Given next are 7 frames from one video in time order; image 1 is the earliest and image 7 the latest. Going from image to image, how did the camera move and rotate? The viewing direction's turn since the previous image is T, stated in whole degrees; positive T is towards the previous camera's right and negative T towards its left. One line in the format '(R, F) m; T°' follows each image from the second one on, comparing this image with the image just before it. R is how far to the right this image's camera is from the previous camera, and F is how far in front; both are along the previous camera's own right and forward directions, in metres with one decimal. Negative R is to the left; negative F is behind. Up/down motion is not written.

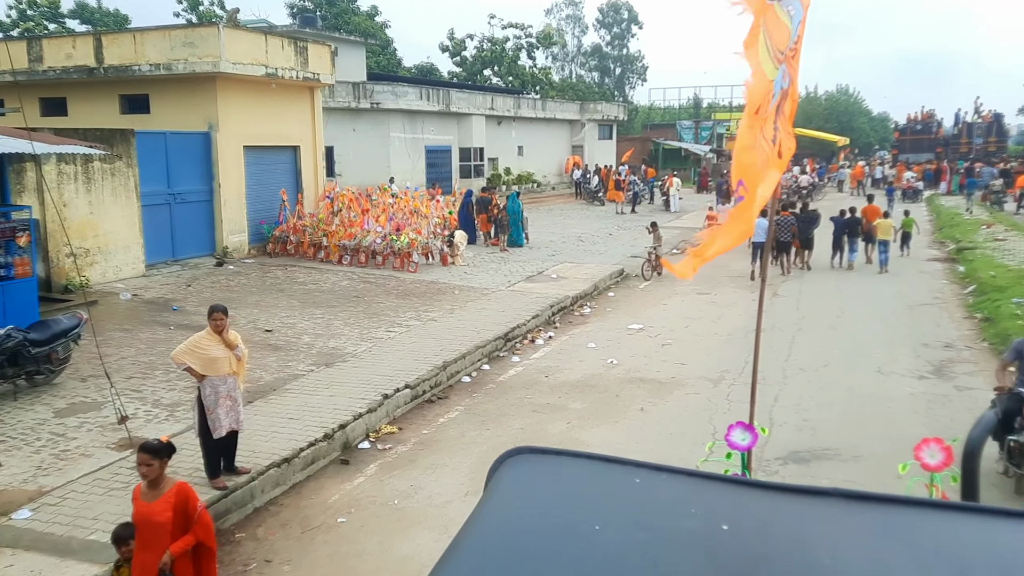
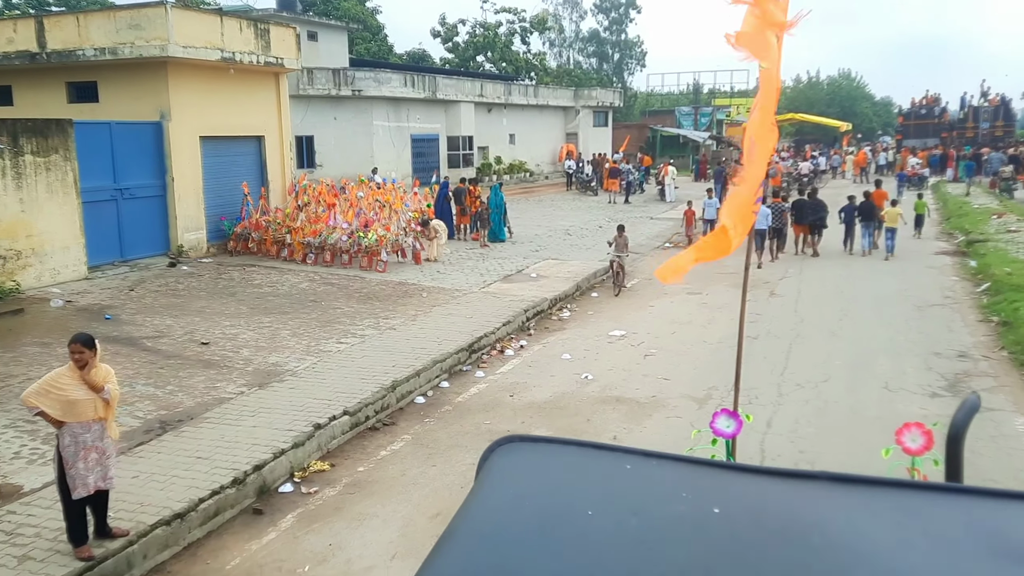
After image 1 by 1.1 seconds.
(+0.4, +1.0) m; 0°
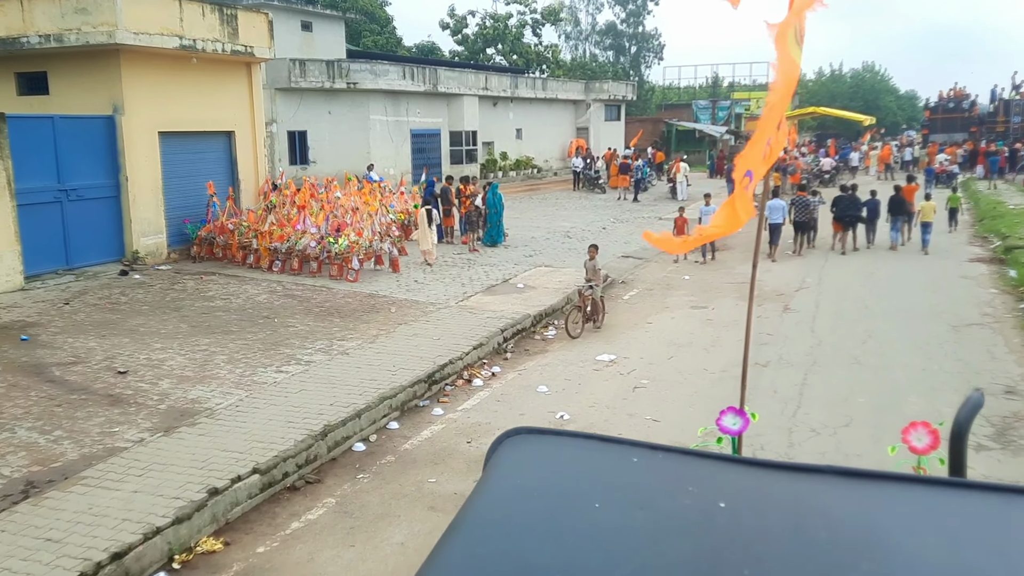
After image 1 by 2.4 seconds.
(+0.5, +1.3) m; -1°
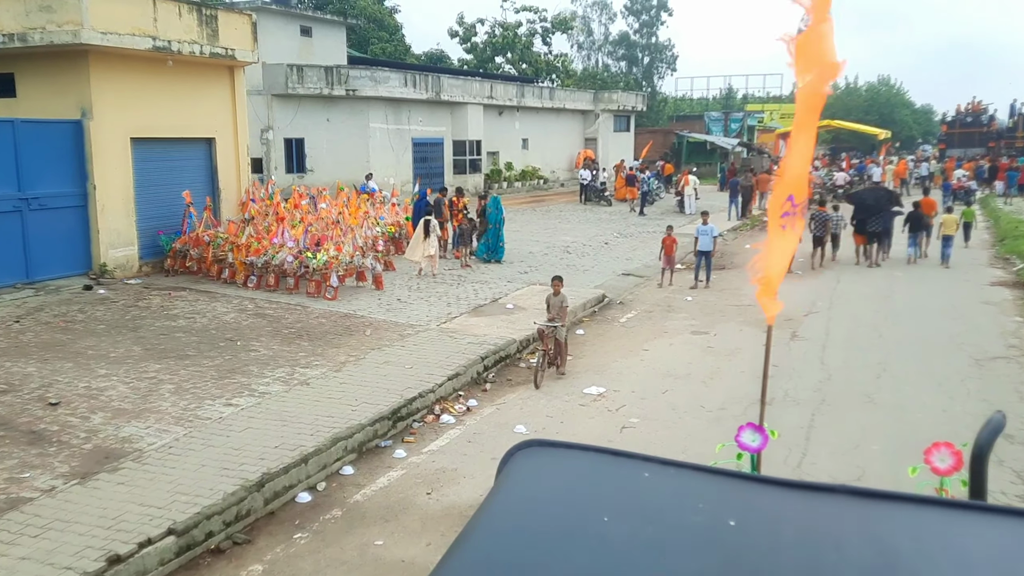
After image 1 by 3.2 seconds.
(+0.3, +0.8) m; -1°
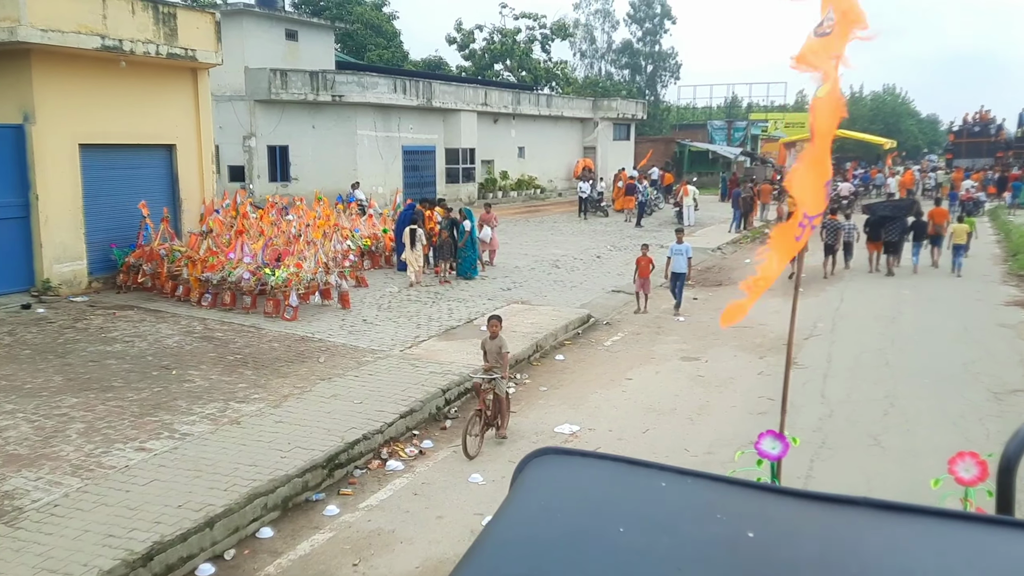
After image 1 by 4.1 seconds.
(+0.4, +0.9) m; 0°
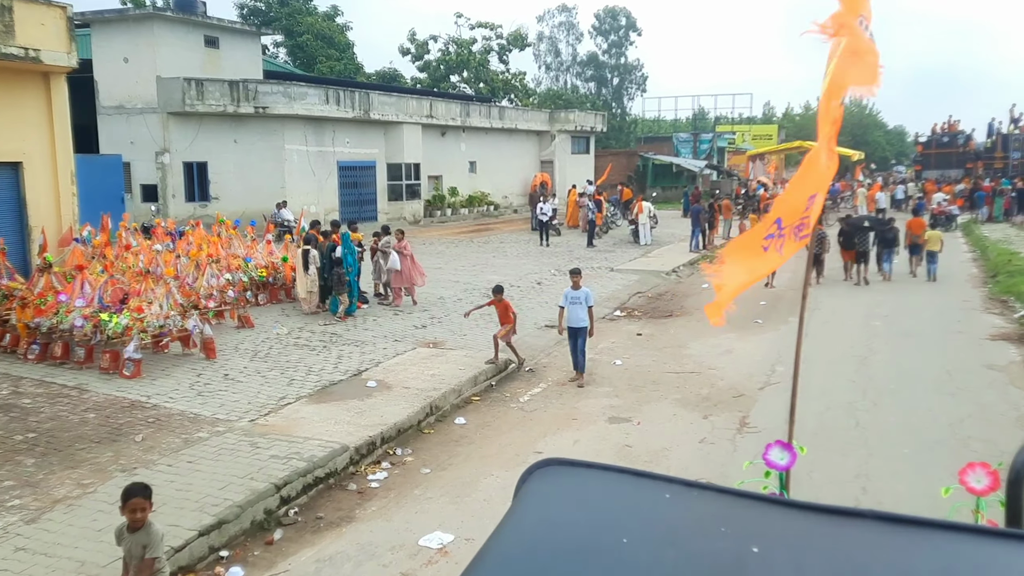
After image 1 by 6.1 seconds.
(+0.8, +1.8) m; +2°
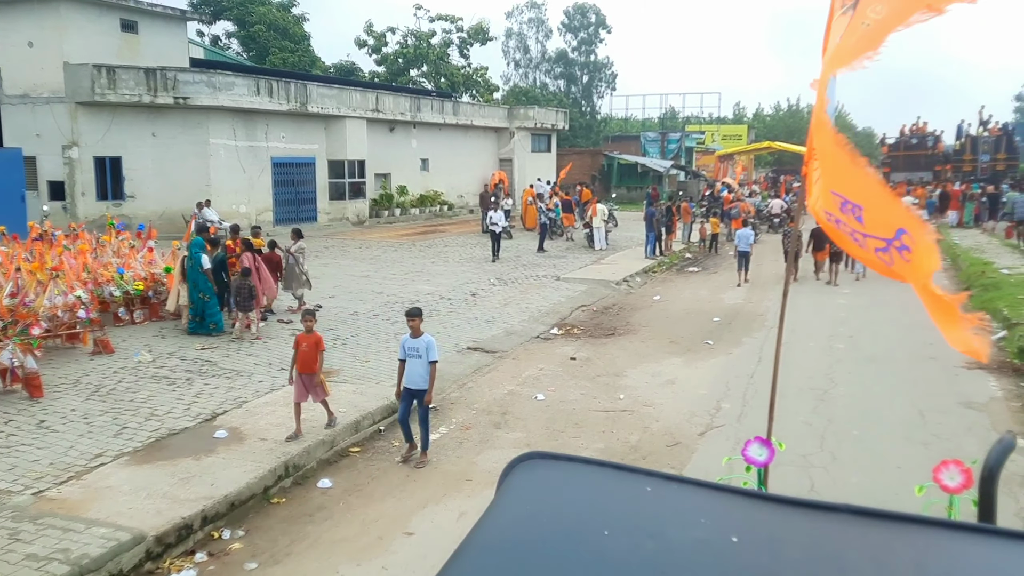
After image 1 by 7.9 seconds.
(+0.7, +1.5) m; +2°
